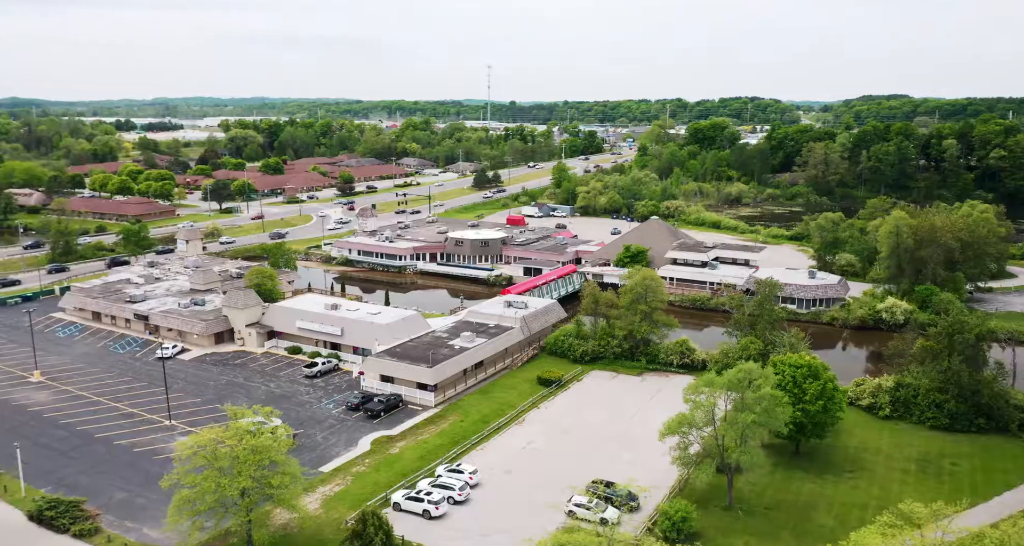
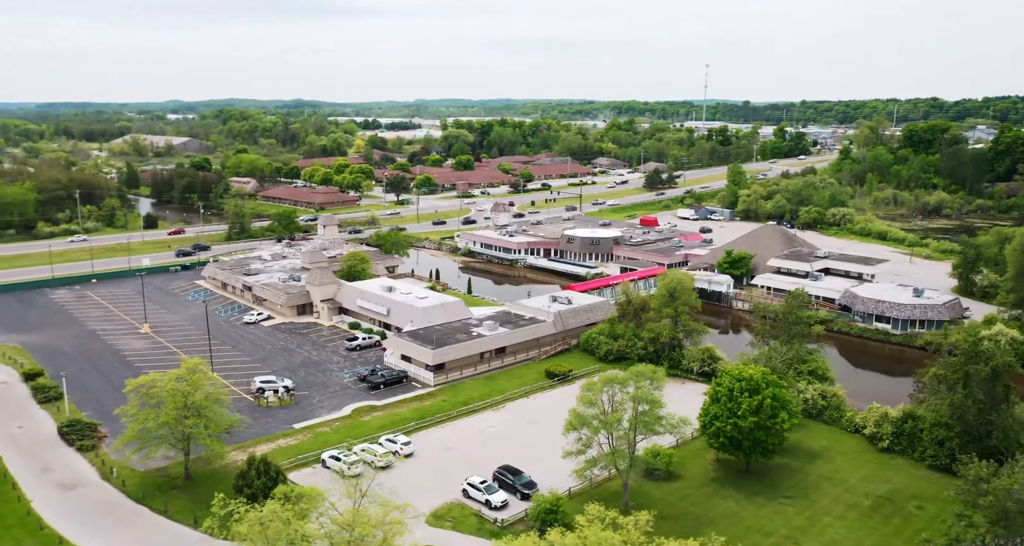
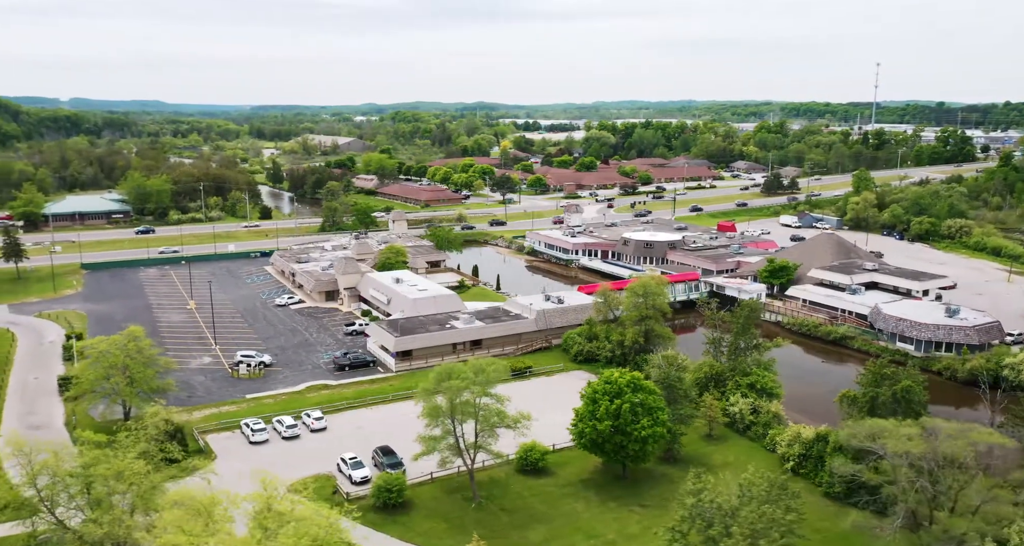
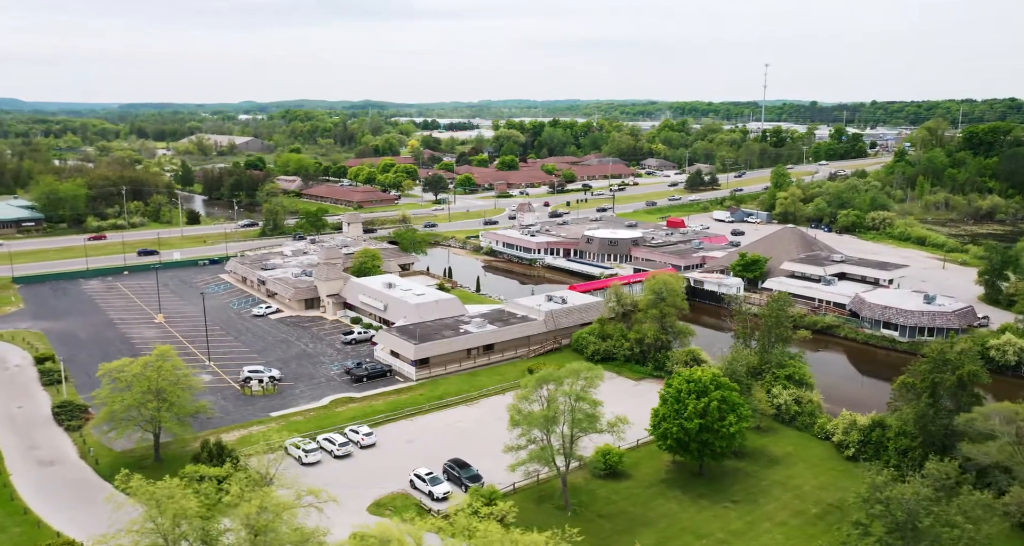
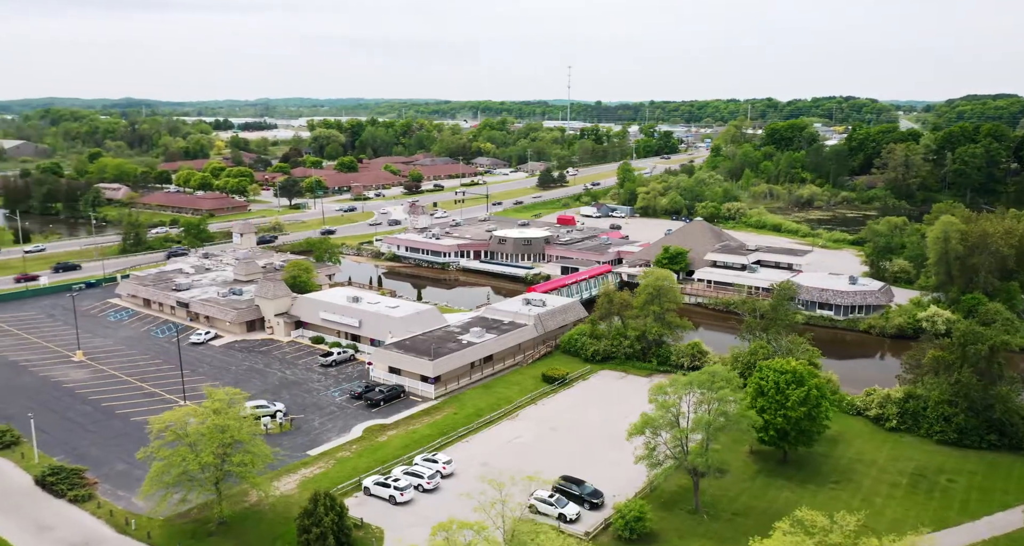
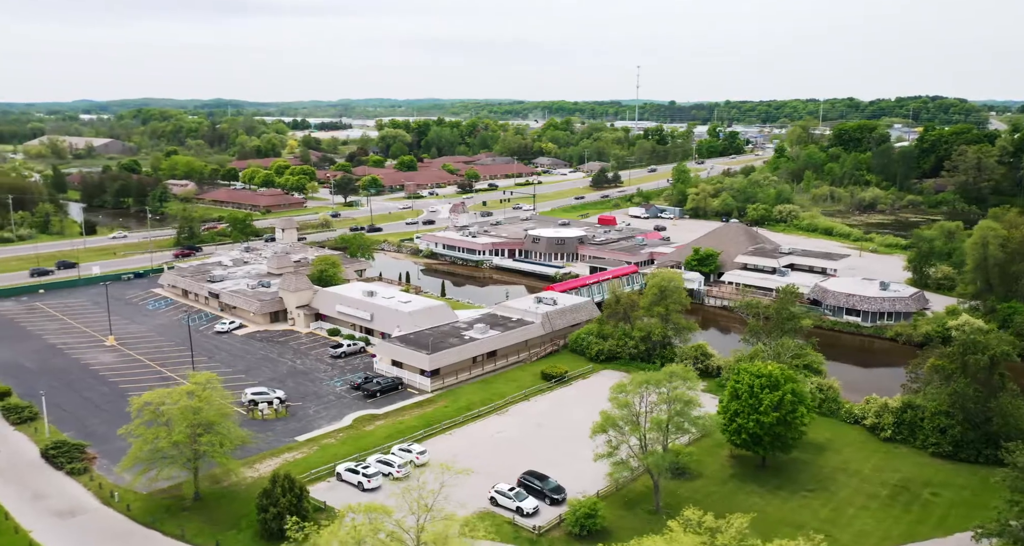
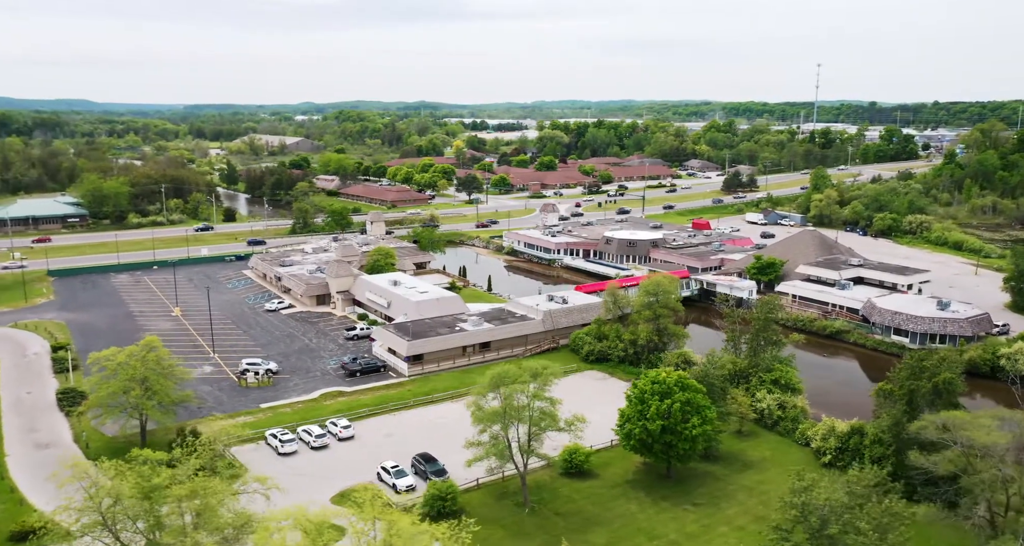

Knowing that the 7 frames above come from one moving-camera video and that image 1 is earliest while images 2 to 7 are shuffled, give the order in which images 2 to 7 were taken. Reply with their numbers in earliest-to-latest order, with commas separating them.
5, 6, 2, 4, 7, 3
